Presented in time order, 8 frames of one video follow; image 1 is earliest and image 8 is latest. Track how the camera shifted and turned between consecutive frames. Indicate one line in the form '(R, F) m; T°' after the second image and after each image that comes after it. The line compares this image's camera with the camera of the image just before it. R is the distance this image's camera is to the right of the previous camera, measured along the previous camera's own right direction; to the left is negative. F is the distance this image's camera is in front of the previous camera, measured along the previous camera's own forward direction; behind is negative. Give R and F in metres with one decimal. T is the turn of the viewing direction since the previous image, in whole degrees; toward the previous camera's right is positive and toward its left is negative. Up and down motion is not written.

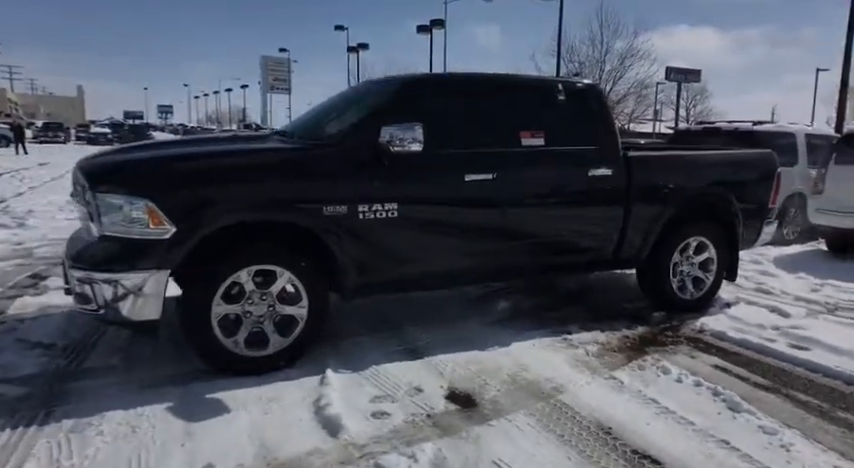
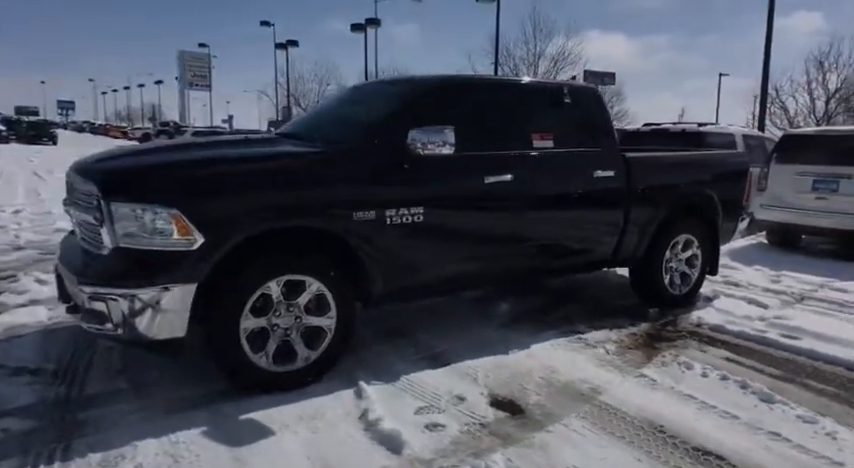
(-0.6, +0.1) m; +7°
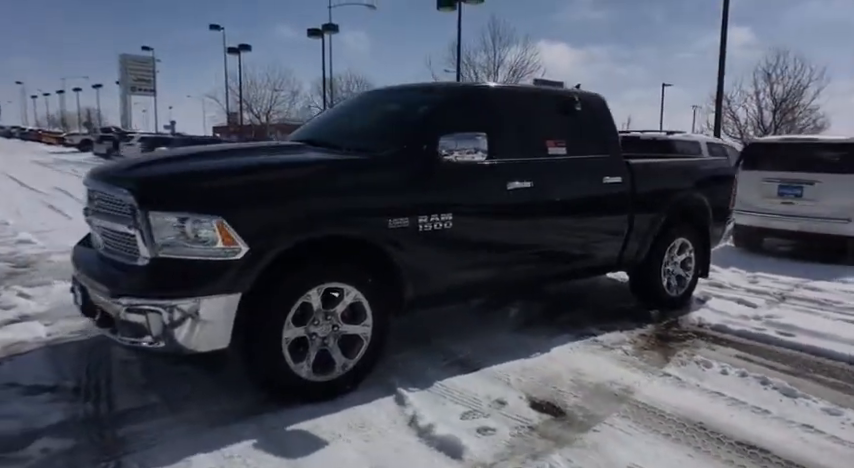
(-0.5, 0.0) m; +4°
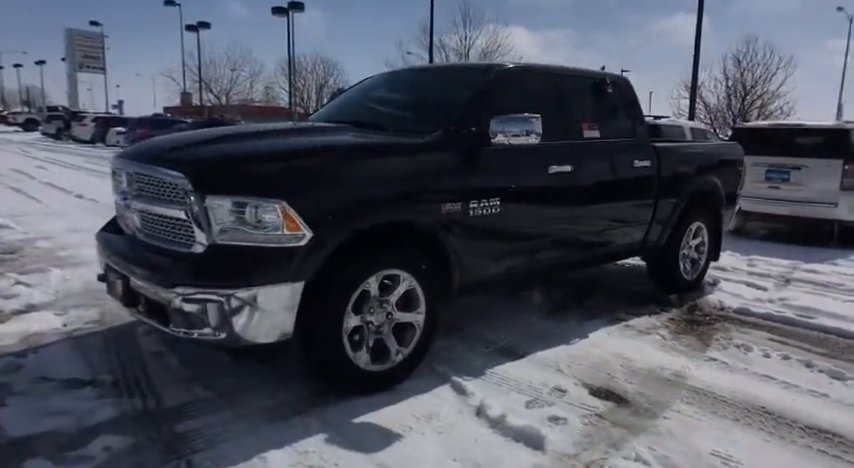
(-0.5, +0.1) m; +4°
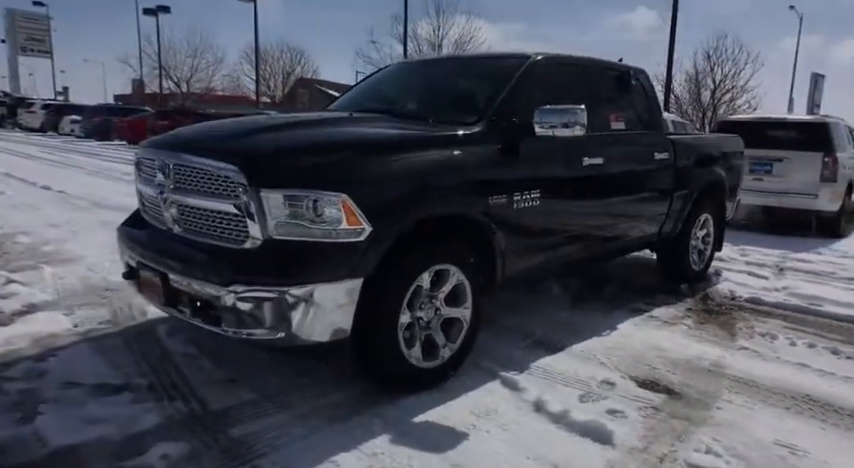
(-0.4, +0.1) m; +3°
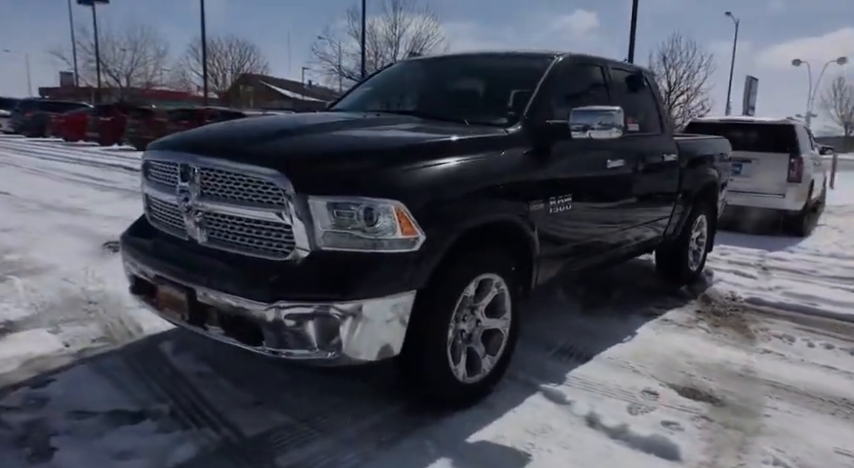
(-0.4, +0.2) m; +5°
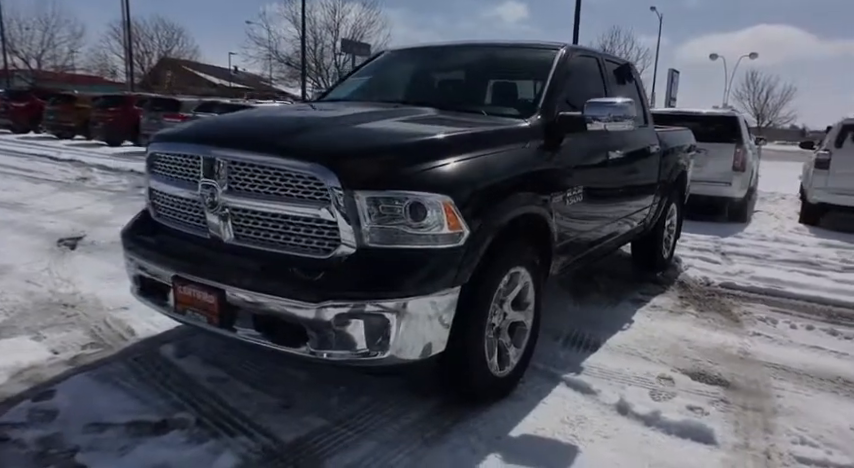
(-0.4, +0.1) m; +6°
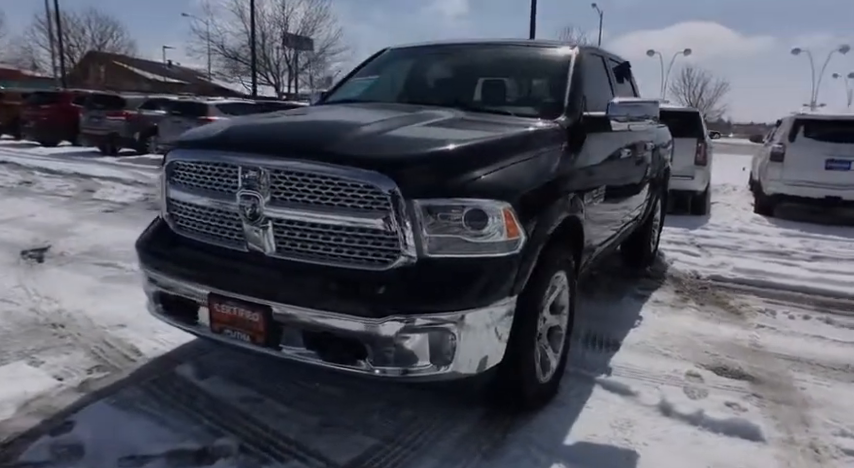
(-0.4, +0.1) m; +5°
